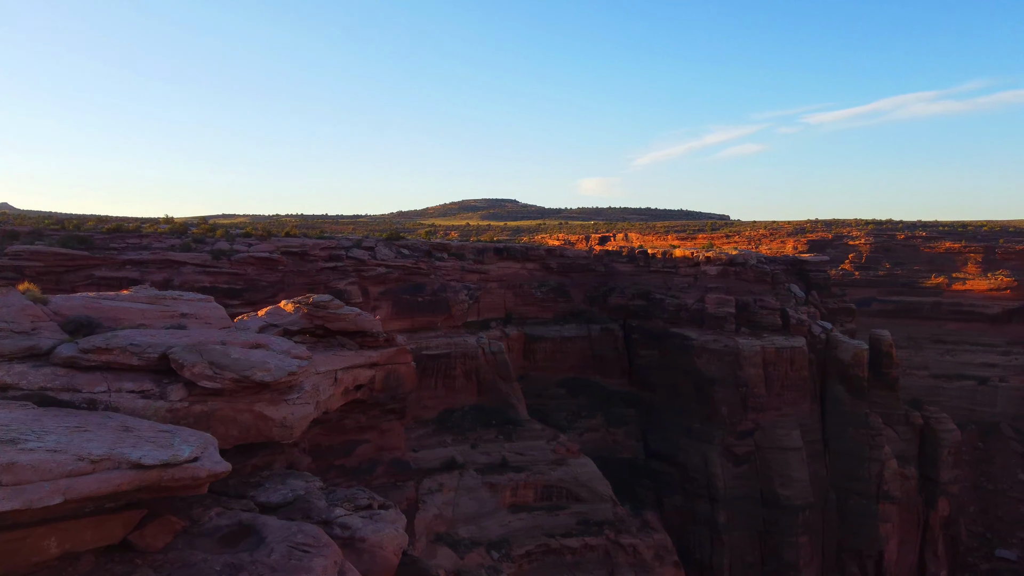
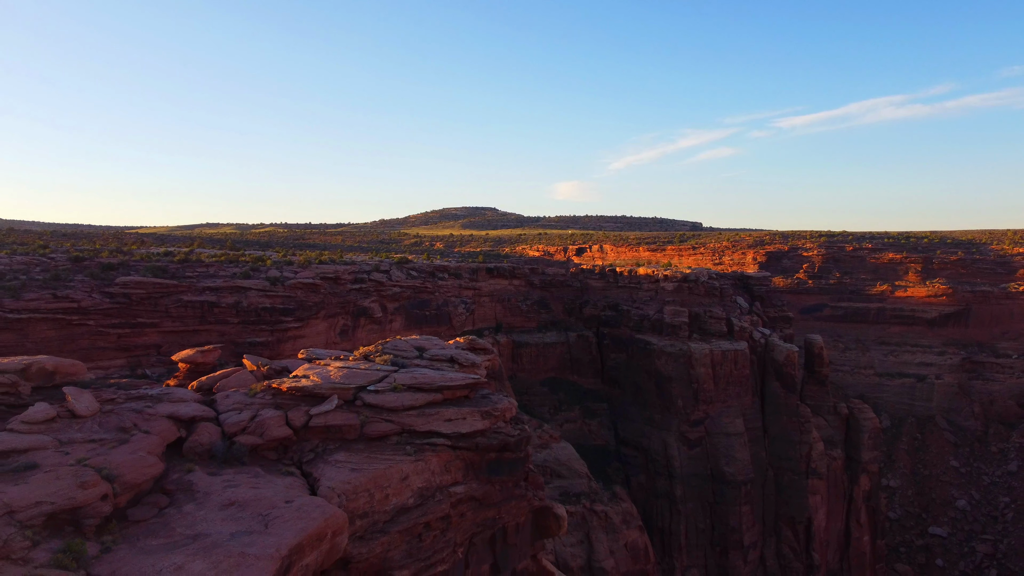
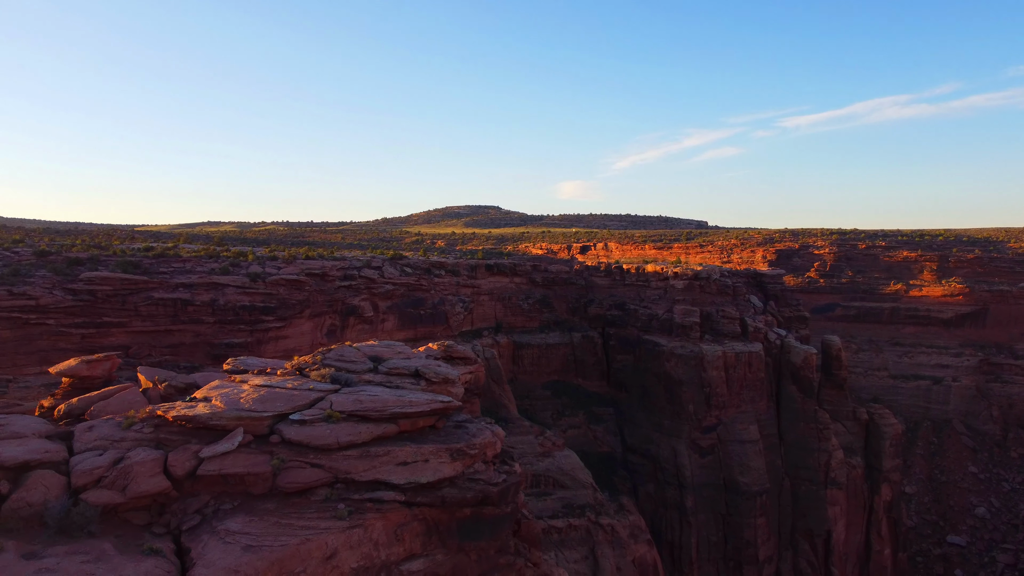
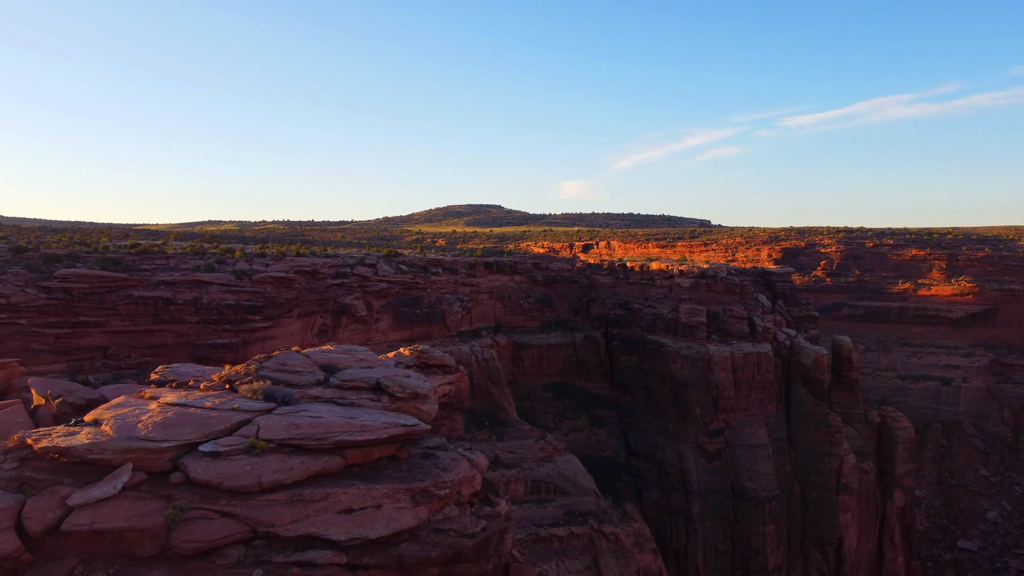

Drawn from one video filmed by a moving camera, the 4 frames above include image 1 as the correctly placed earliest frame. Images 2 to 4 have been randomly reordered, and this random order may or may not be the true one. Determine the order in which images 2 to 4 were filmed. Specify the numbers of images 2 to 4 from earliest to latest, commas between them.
4, 3, 2
